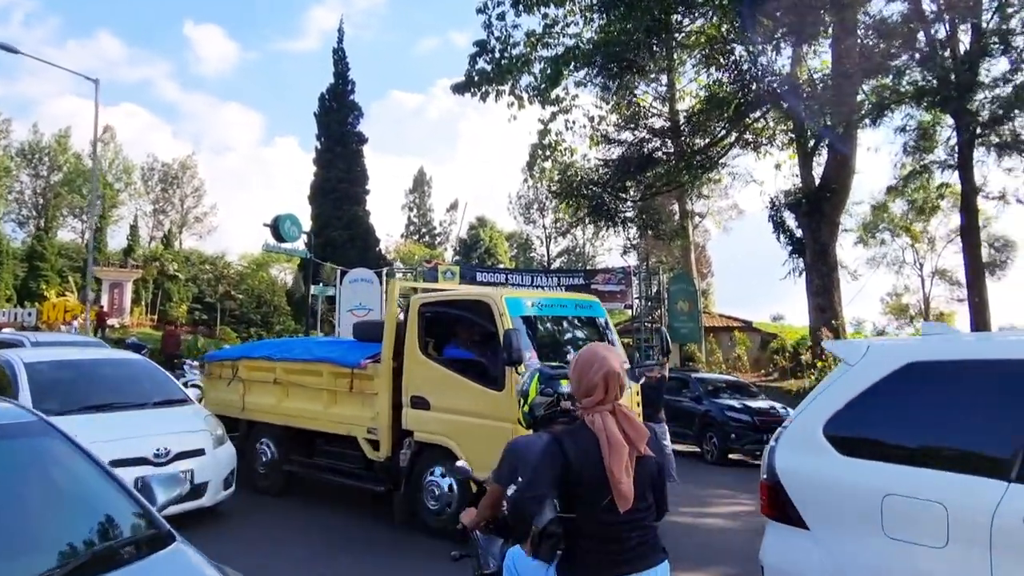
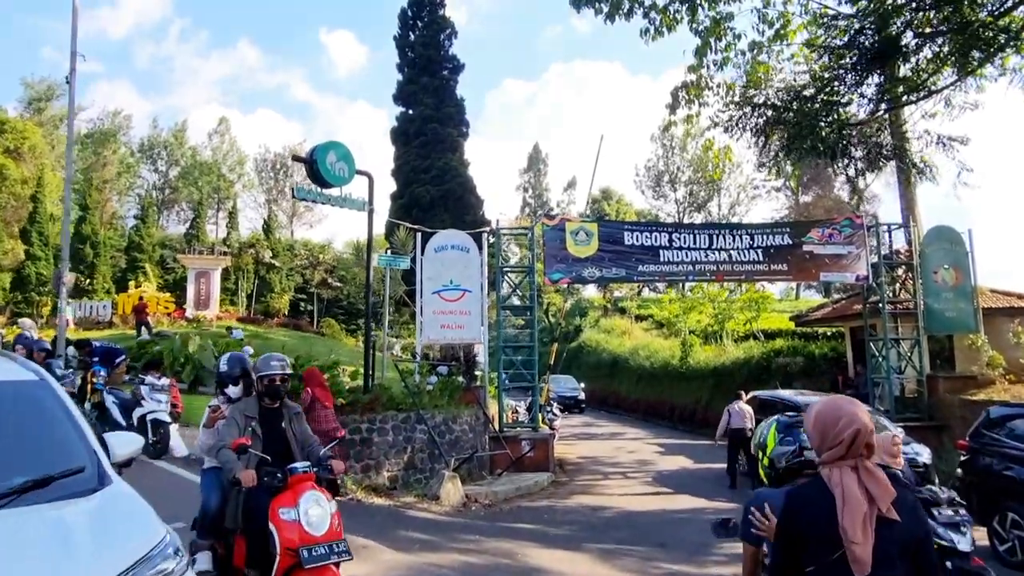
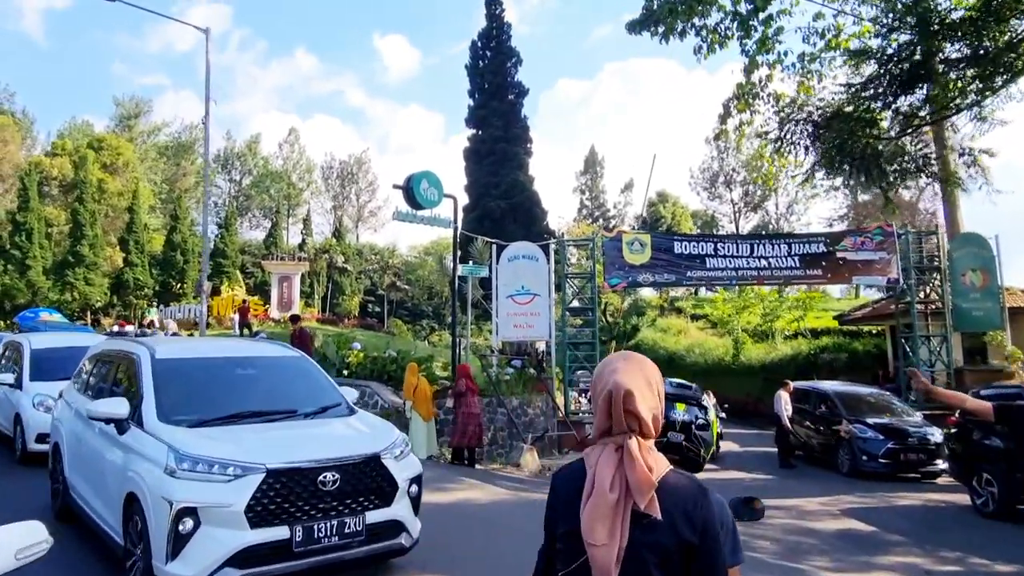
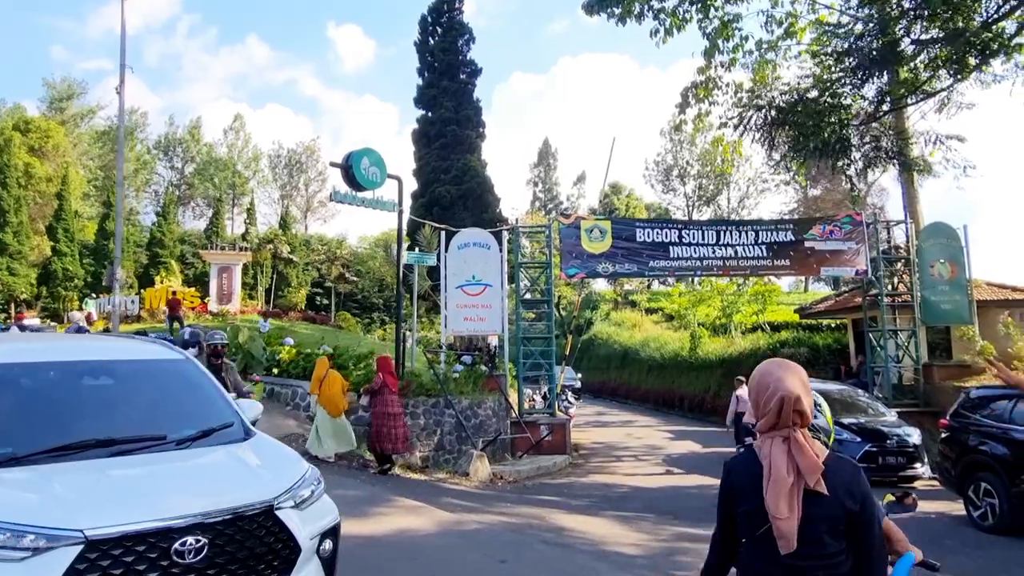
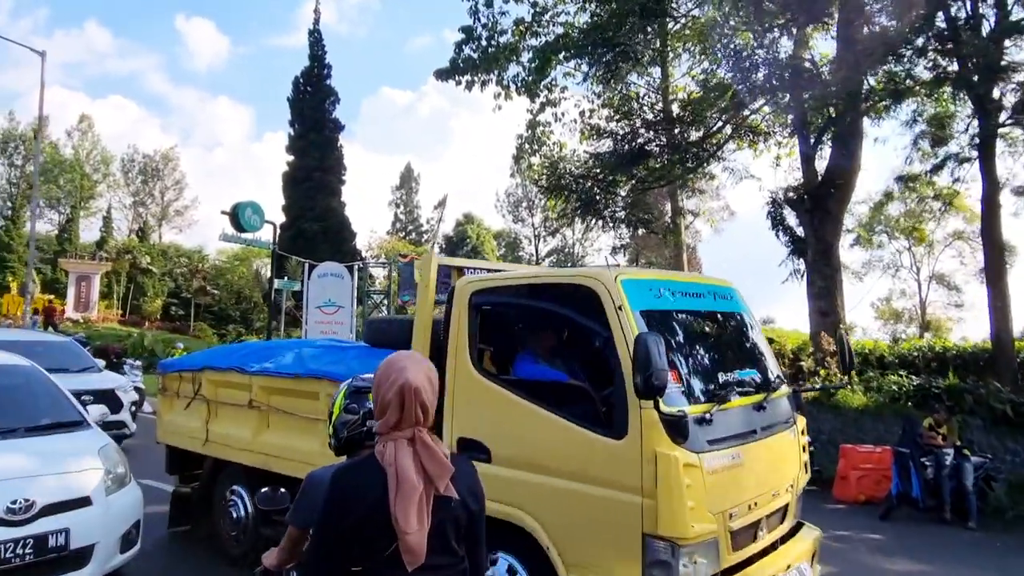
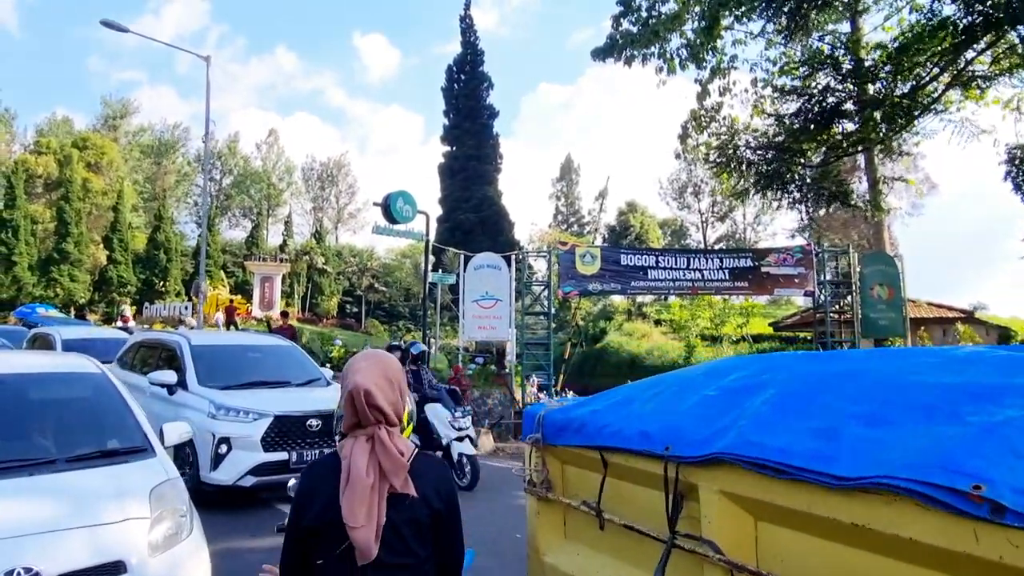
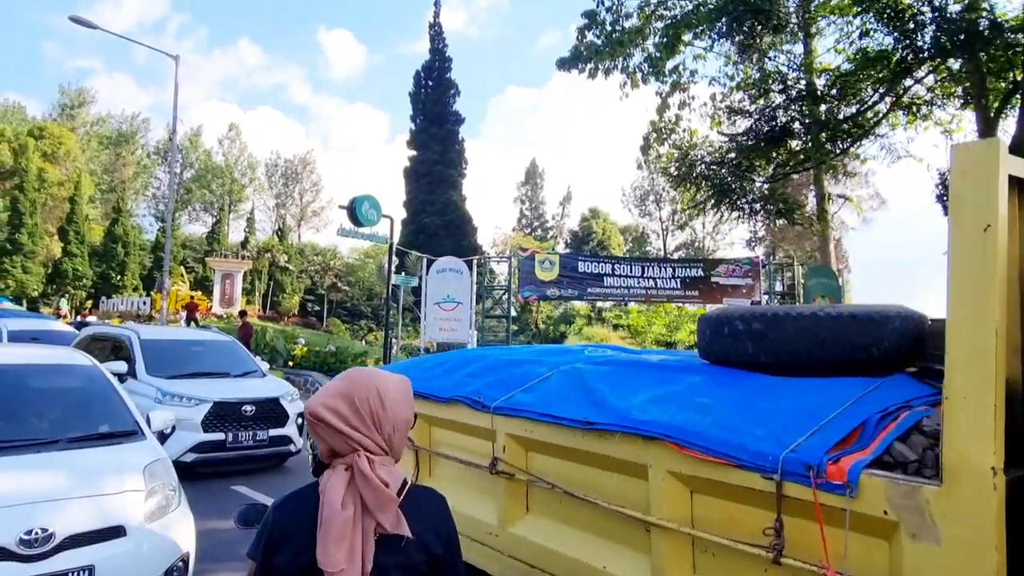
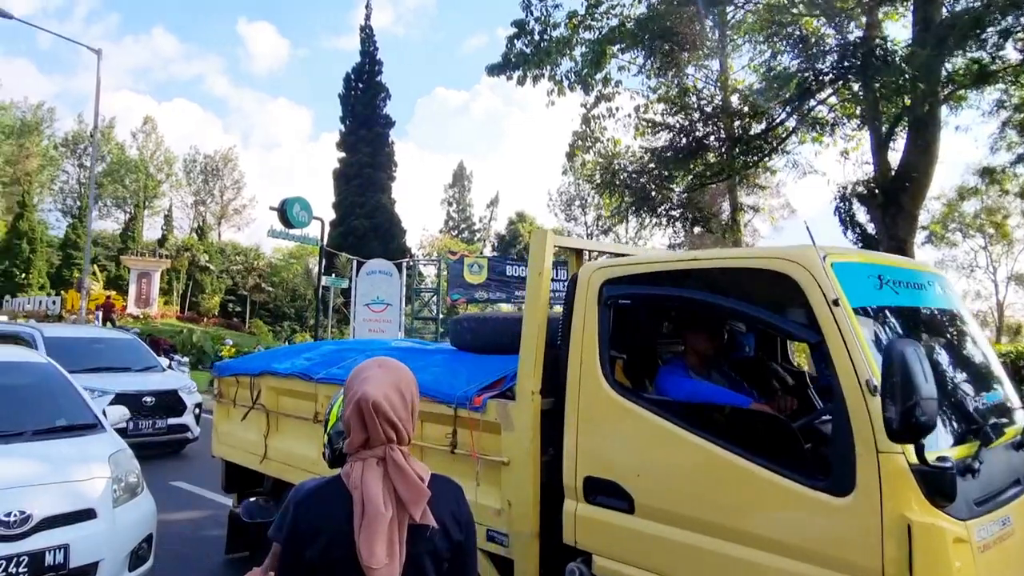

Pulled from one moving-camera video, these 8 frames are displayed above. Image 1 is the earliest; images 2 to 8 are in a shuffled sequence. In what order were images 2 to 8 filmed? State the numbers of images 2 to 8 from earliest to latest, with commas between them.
5, 8, 7, 6, 3, 4, 2
